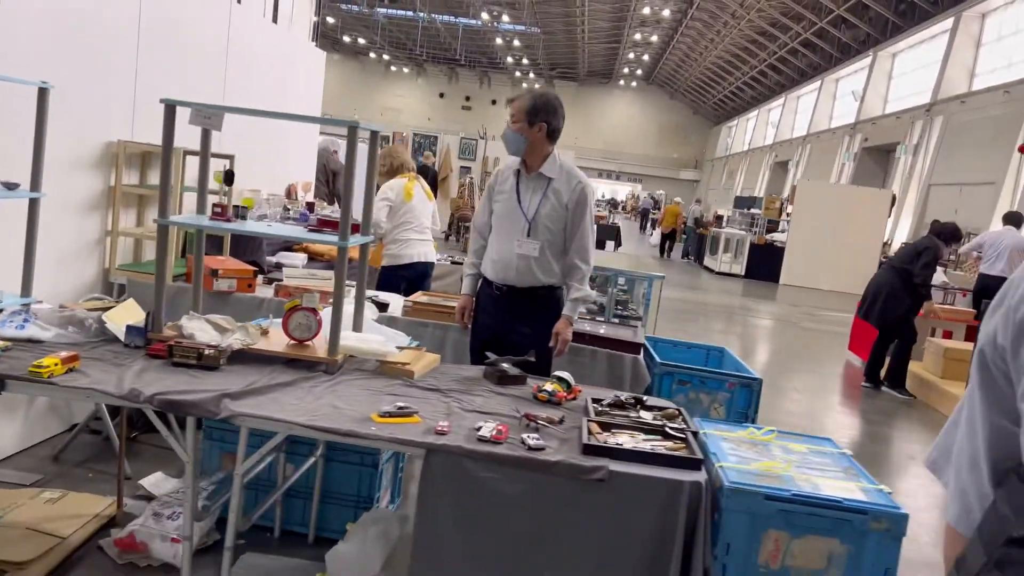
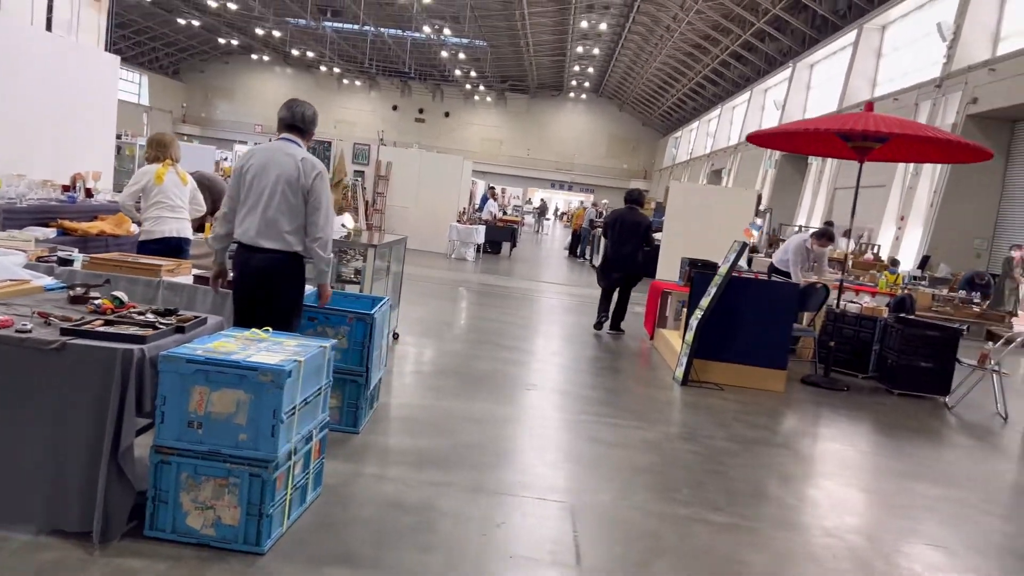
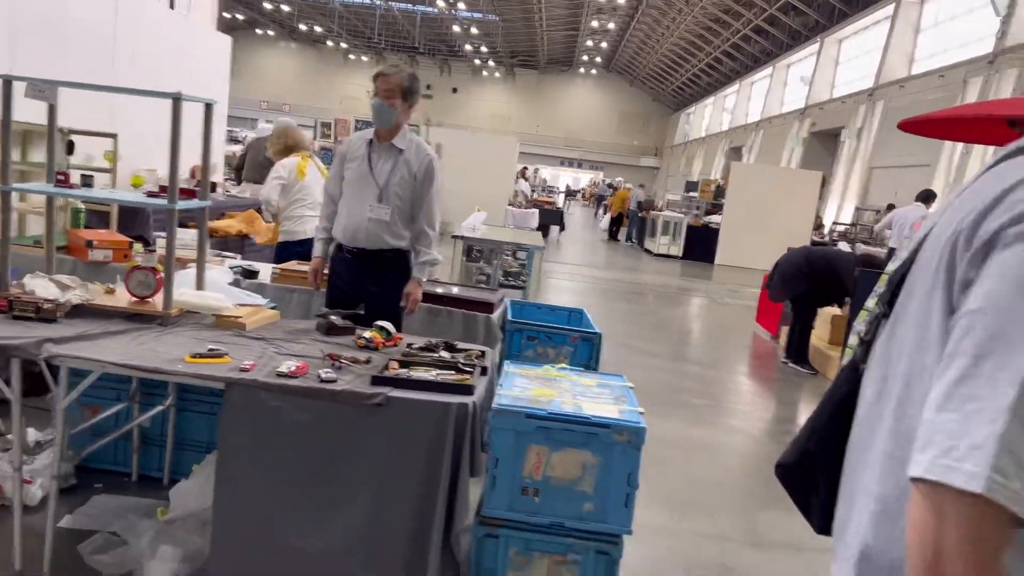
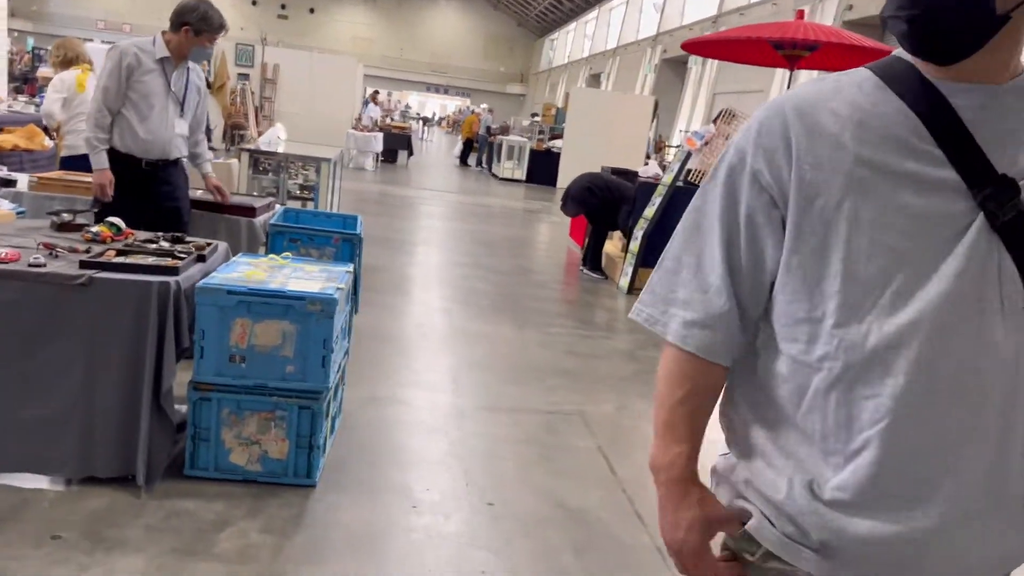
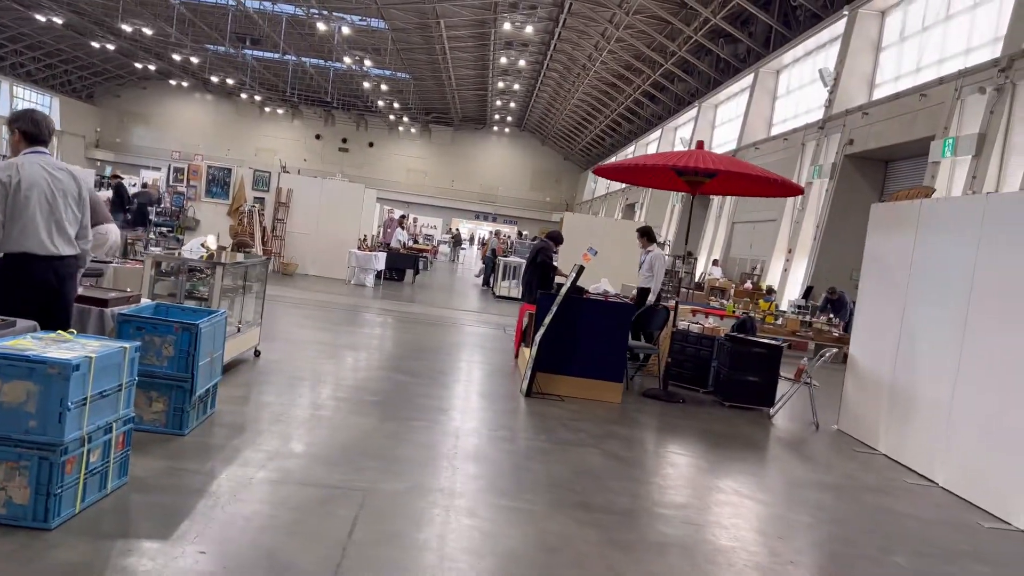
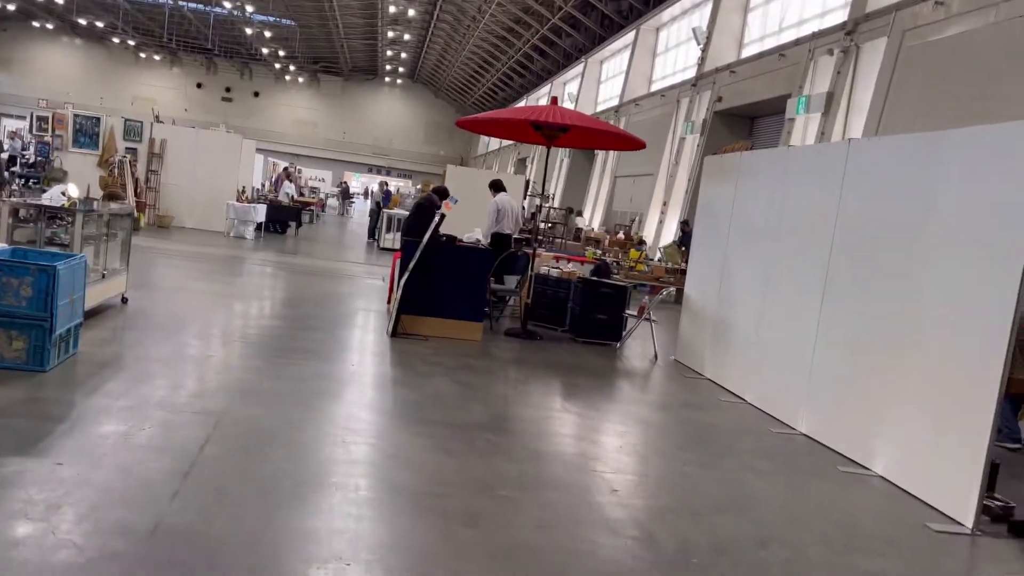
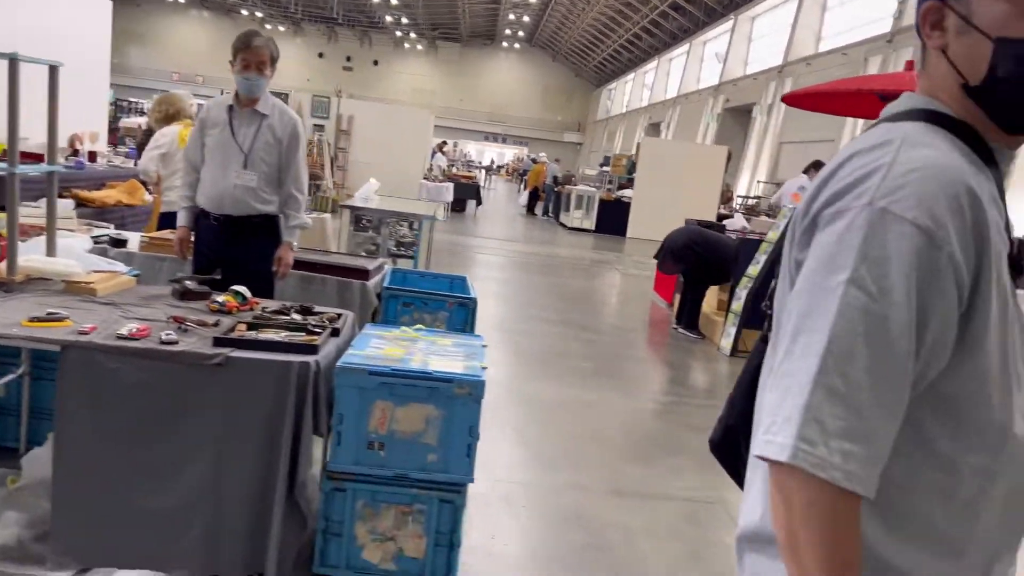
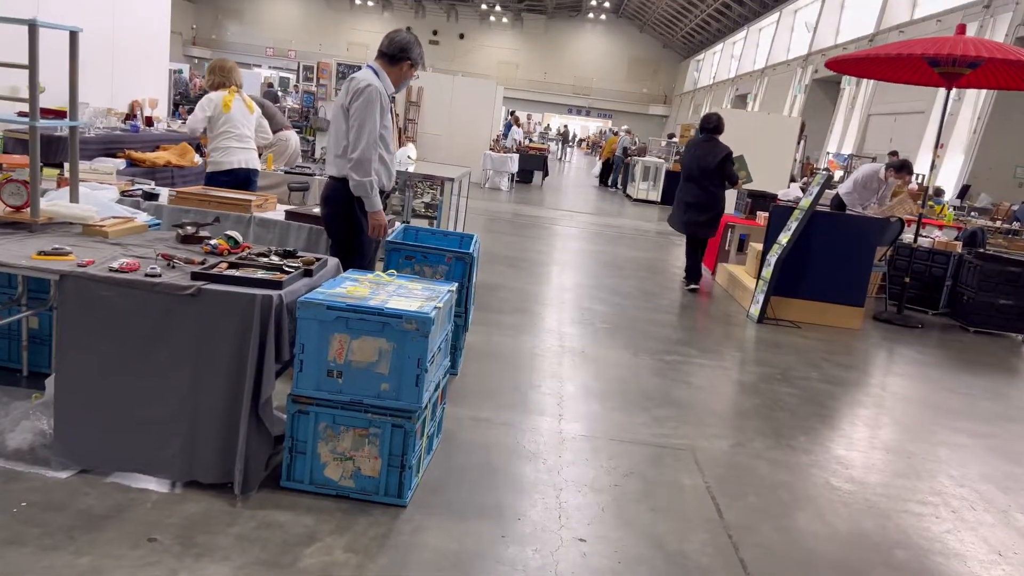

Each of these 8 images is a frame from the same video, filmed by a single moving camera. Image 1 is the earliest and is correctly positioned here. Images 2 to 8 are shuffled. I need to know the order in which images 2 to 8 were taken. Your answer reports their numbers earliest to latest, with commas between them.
3, 7, 4, 8, 2, 5, 6
